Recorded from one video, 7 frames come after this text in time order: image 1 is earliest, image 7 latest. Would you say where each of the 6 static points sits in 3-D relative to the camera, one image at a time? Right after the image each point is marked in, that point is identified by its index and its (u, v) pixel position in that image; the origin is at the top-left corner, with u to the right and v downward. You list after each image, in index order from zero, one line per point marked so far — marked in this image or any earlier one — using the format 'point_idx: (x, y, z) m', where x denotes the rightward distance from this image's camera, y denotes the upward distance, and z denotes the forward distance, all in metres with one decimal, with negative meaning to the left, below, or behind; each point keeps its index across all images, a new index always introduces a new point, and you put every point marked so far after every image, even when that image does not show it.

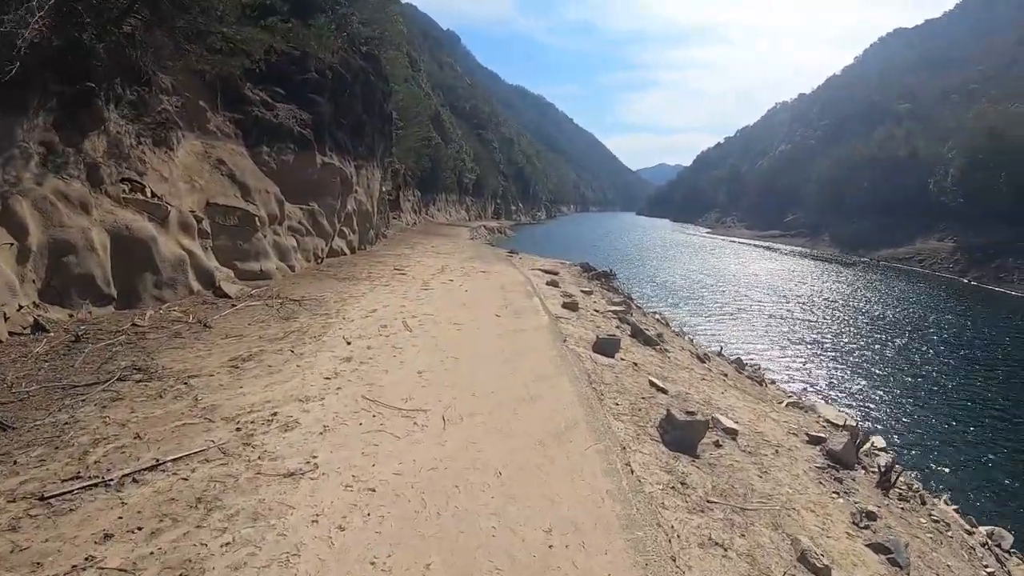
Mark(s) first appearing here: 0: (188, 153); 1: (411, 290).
0: (-5.0, +2.1, +17.0) m
1: (-1.3, 0.0, +14.0) m
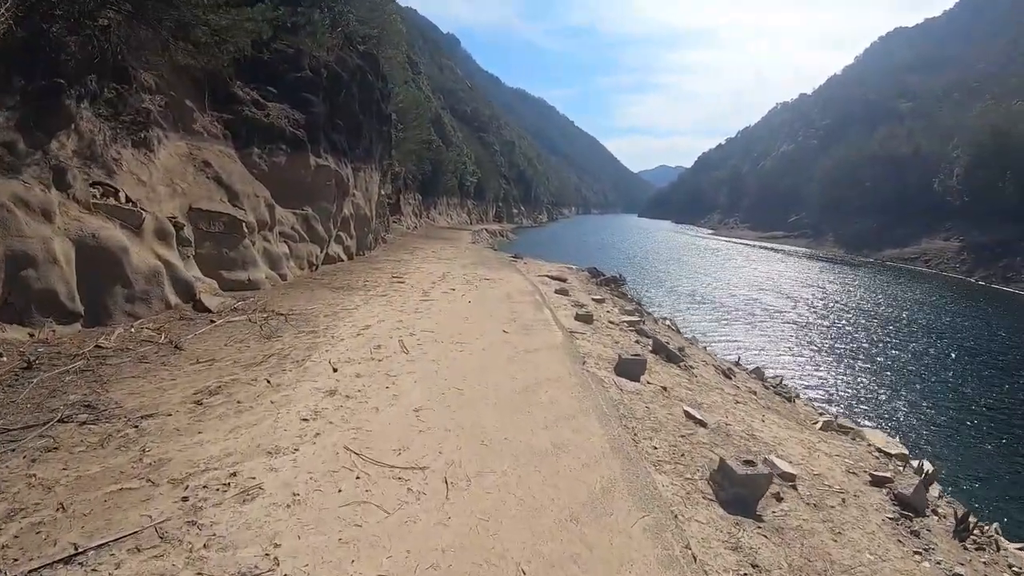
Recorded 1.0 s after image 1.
0: (-4.9, +1.9, +15.8) m
1: (-1.2, -0.1, +12.8) m
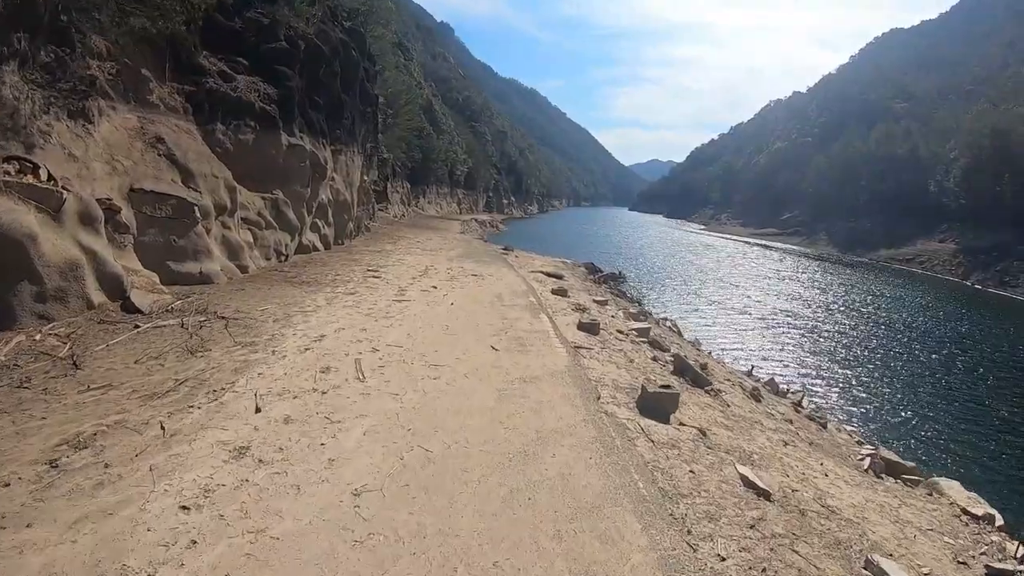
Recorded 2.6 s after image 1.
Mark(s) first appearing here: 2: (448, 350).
0: (-5.0, +2.0, +13.7) m
1: (-1.3, -0.1, +10.7) m
2: (-0.5, -0.4, +7.5) m
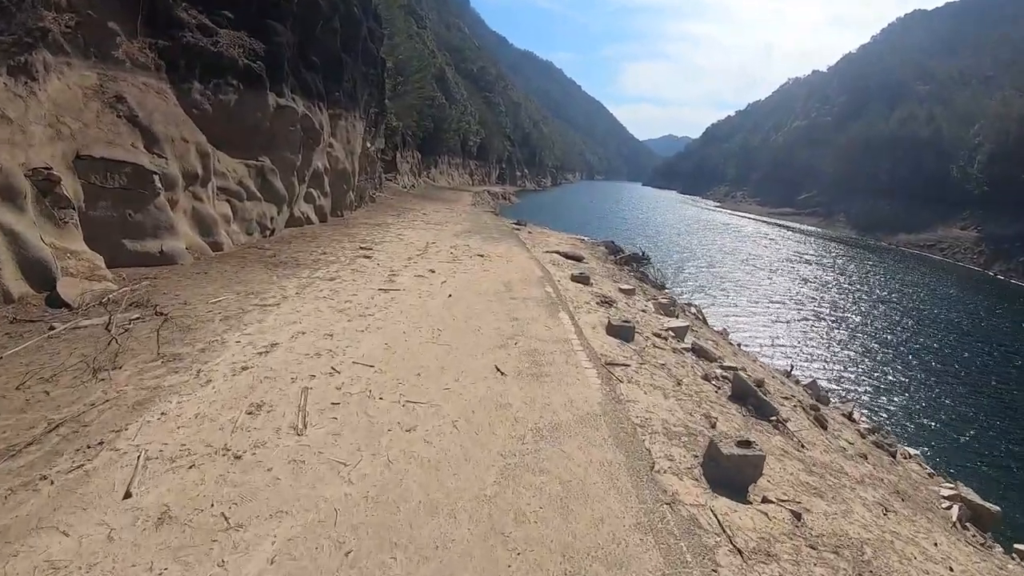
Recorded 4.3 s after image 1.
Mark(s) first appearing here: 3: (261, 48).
0: (-4.9, +2.2, +11.7) m
1: (-1.2, 0.0, +8.8) m
2: (-0.4, -0.4, +5.5) m
3: (-4.2, +4.0, +17.6) m
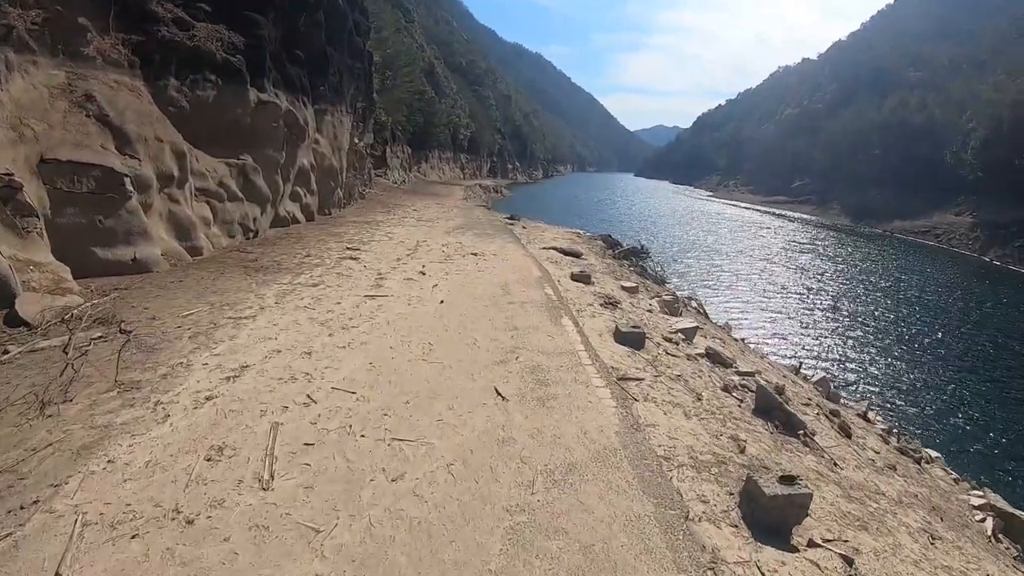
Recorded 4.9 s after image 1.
0: (-5.0, +2.1, +11.0) m
1: (-1.2, -0.1, +8.1) m
2: (-0.4, -0.5, +4.8) m
3: (-4.3, +3.9, +16.9) m
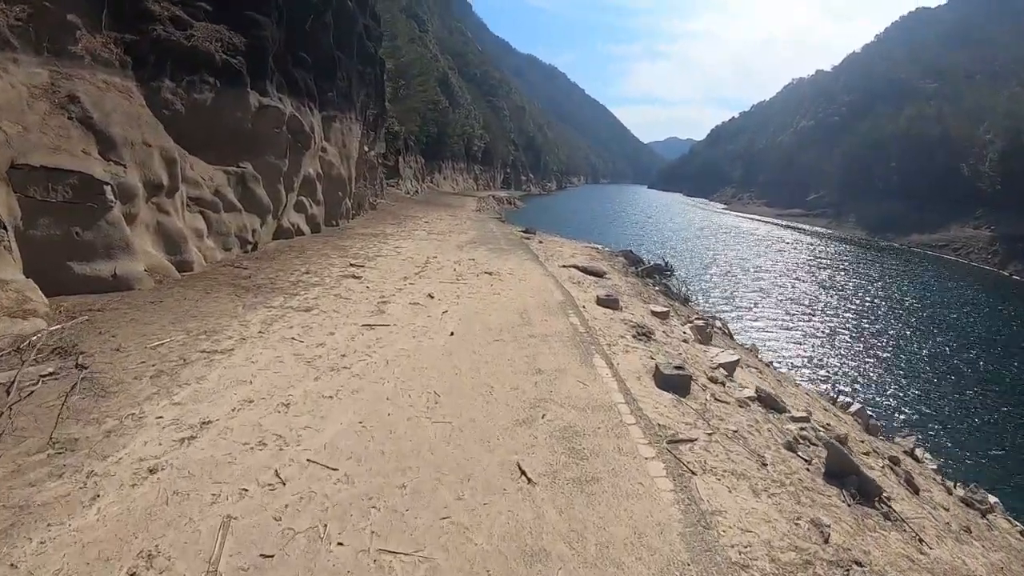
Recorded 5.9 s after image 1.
0: (-4.8, +1.9, +10.0) m
1: (-1.1, -0.3, +7.0) m
2: (-0.3, -0.6, +3.8) m
3: (-4.1, +3.7, +15.9) m
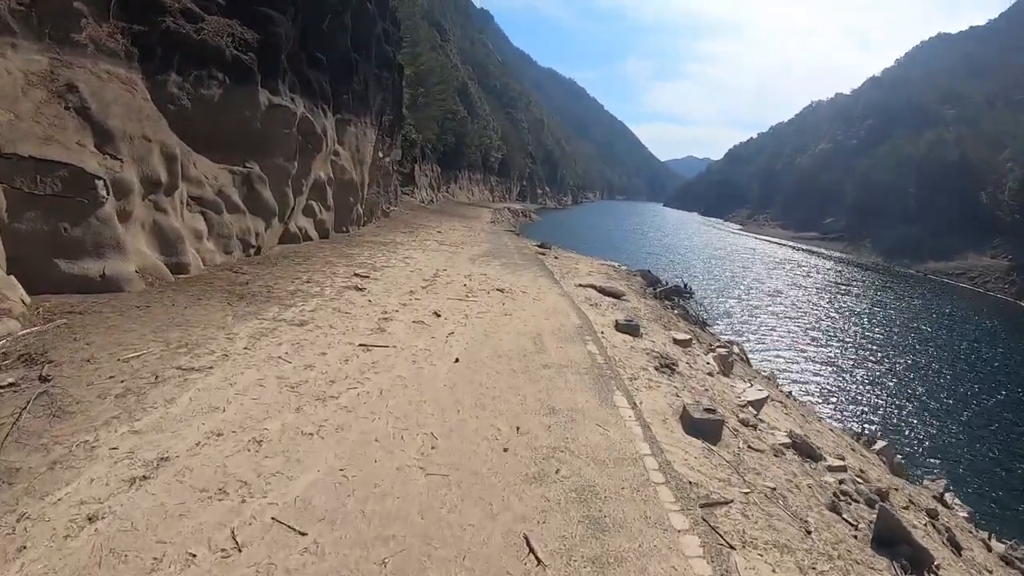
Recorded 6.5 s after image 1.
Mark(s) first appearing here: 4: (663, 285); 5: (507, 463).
0: (-4.6, +1.9, +9.4) m
1: (-1.0, -0.4, +6.4) m
2: (-0.3, -0.7, +3.1) m
3: (-3.7, +3.6, +15.3) m
4: (+2.6, 0.0, +17.7) m
5: (0.0, -0.6, +3.9) m
